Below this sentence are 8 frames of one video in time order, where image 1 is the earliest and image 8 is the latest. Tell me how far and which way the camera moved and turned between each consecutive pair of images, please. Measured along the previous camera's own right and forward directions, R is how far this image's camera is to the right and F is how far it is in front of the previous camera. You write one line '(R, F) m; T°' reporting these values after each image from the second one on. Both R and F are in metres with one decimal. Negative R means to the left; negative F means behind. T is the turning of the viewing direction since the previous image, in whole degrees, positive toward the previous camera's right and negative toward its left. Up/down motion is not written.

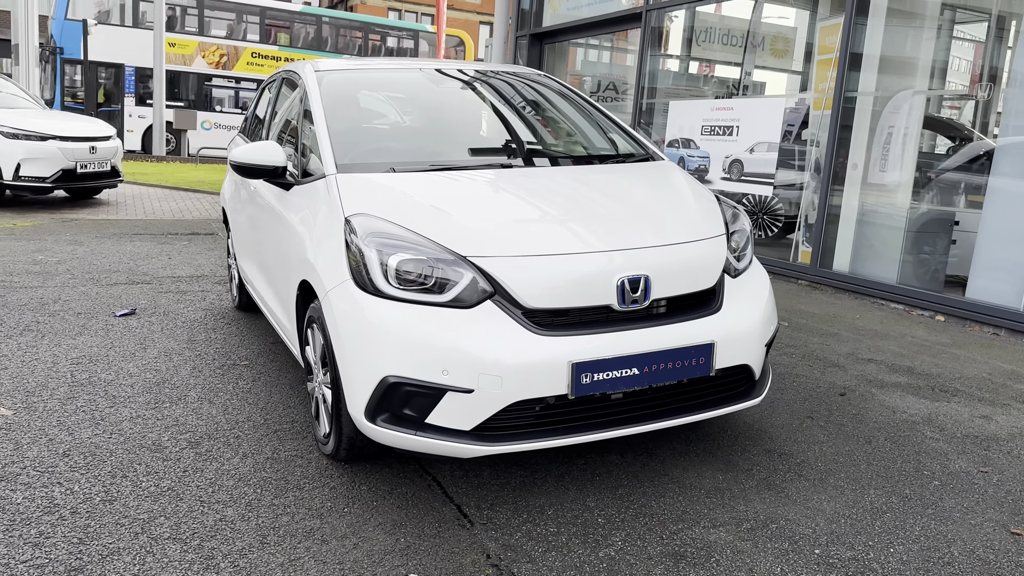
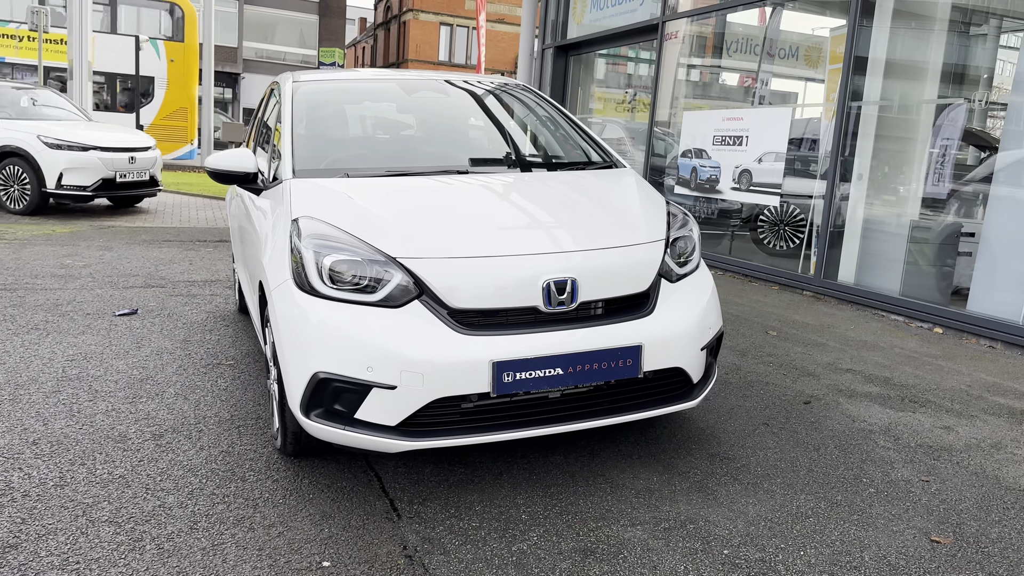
(+0.4, -0.1) m; -4°
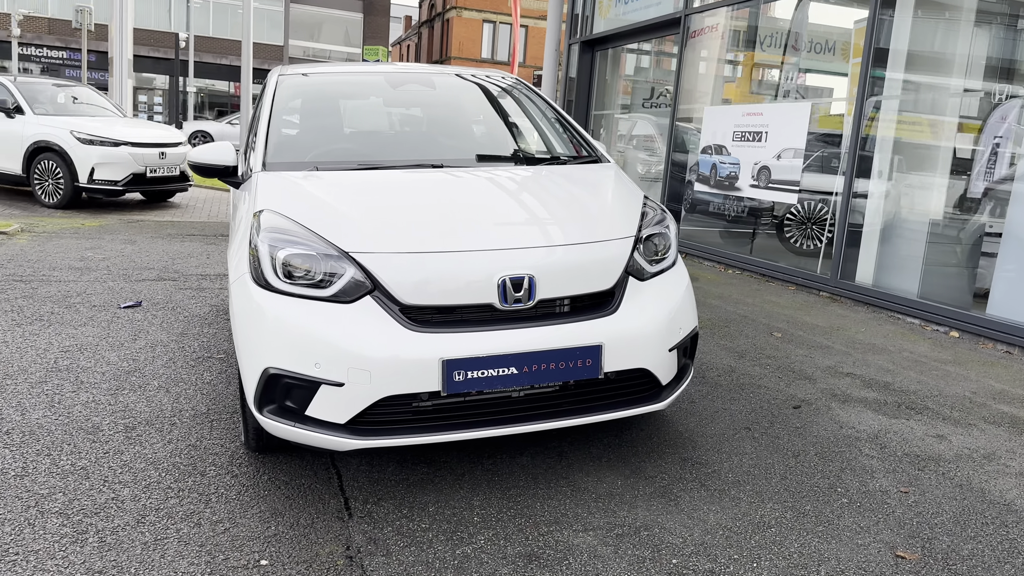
(+0.3, +0.1) m; -3°
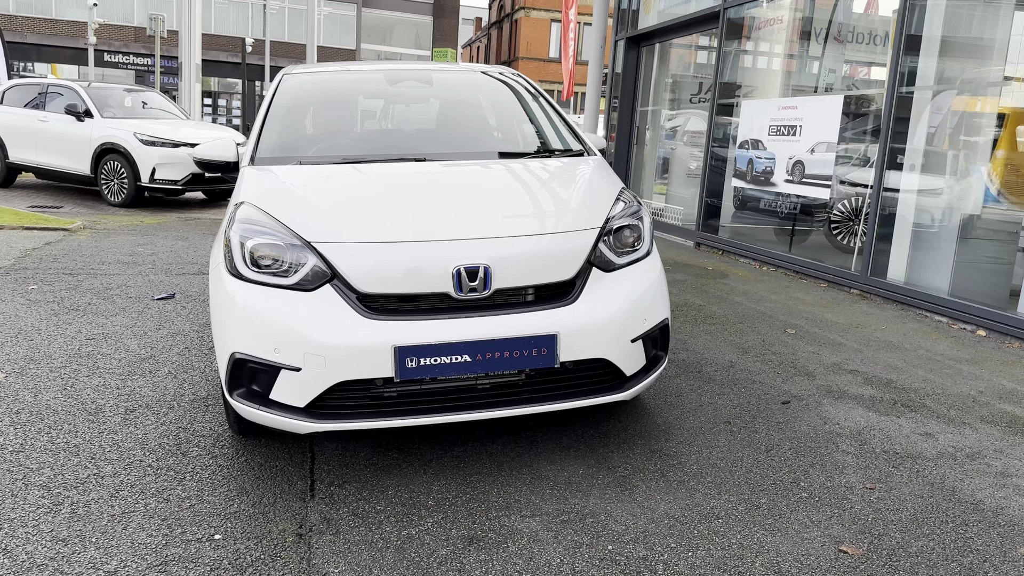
(+0.4, 0.0) m; -5°
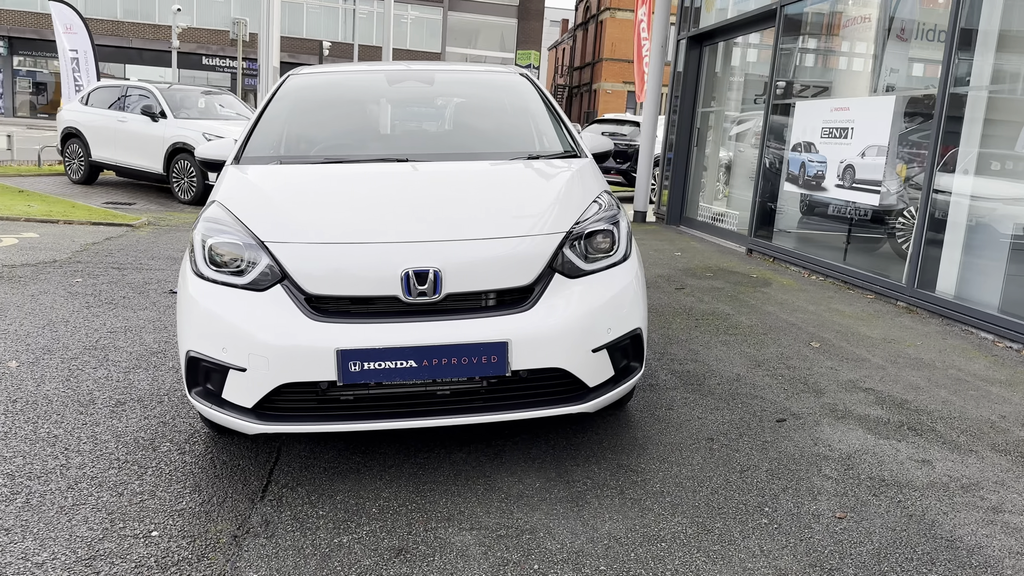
(+0.4, +0.1) m; -6°
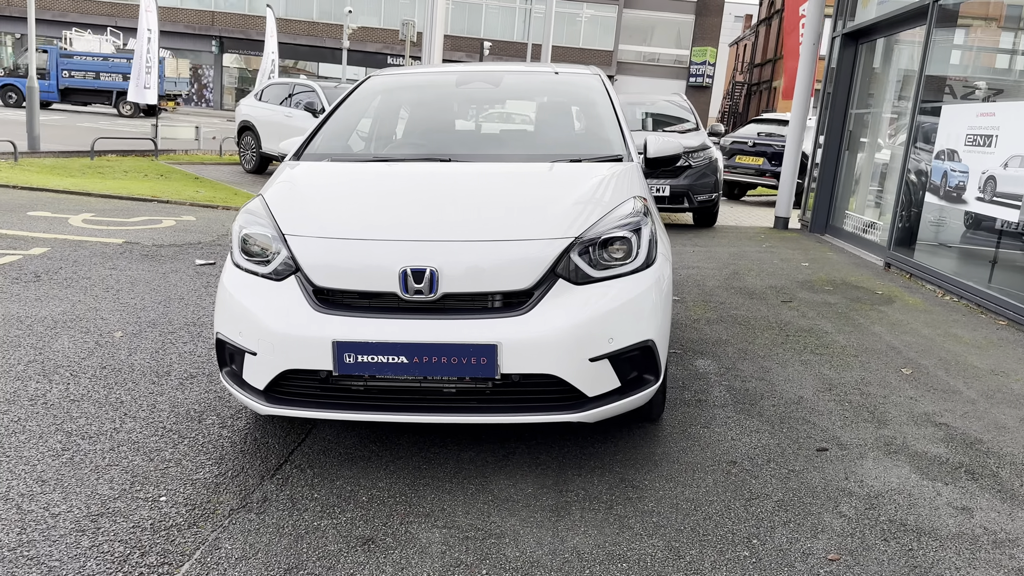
(+0.5, +0.1) m; -12°
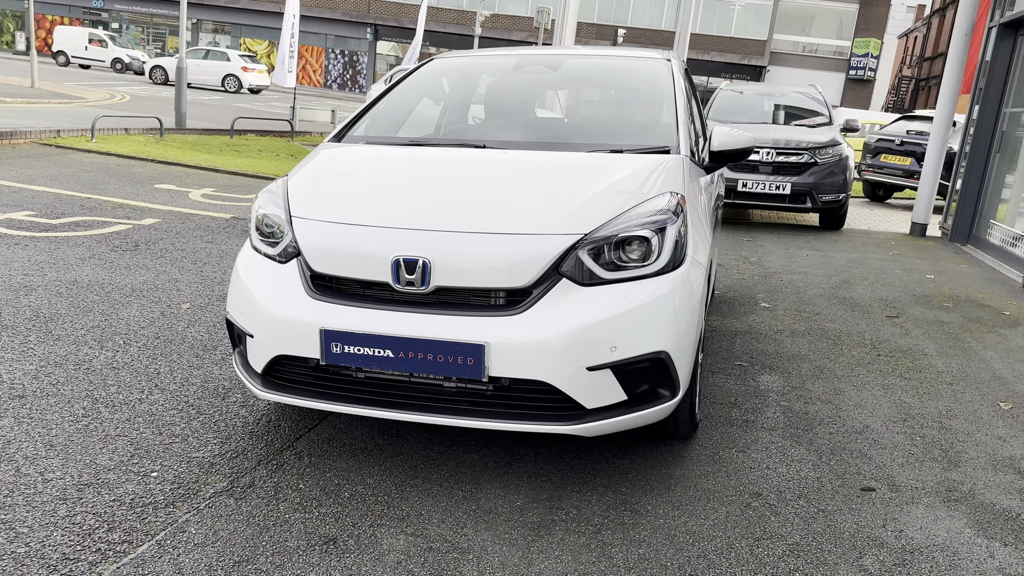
(+0.4, +0.2) m; -10°
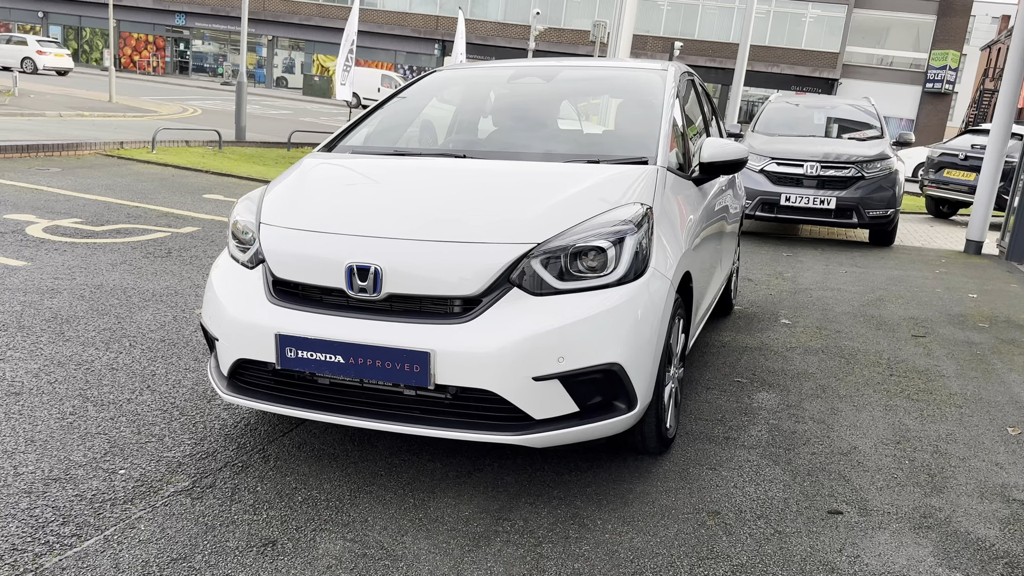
(+0.3, 0.0) m; -5°
